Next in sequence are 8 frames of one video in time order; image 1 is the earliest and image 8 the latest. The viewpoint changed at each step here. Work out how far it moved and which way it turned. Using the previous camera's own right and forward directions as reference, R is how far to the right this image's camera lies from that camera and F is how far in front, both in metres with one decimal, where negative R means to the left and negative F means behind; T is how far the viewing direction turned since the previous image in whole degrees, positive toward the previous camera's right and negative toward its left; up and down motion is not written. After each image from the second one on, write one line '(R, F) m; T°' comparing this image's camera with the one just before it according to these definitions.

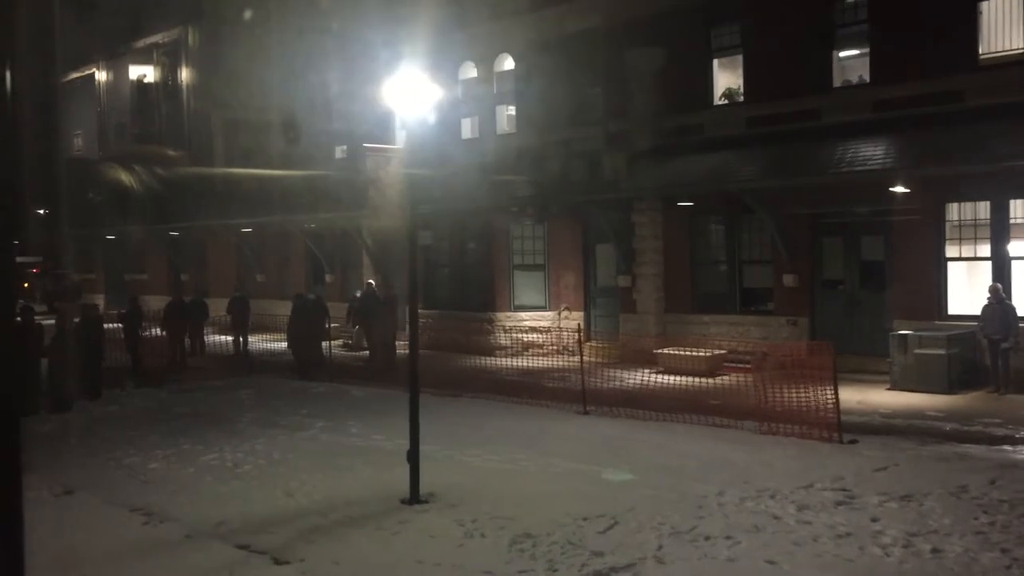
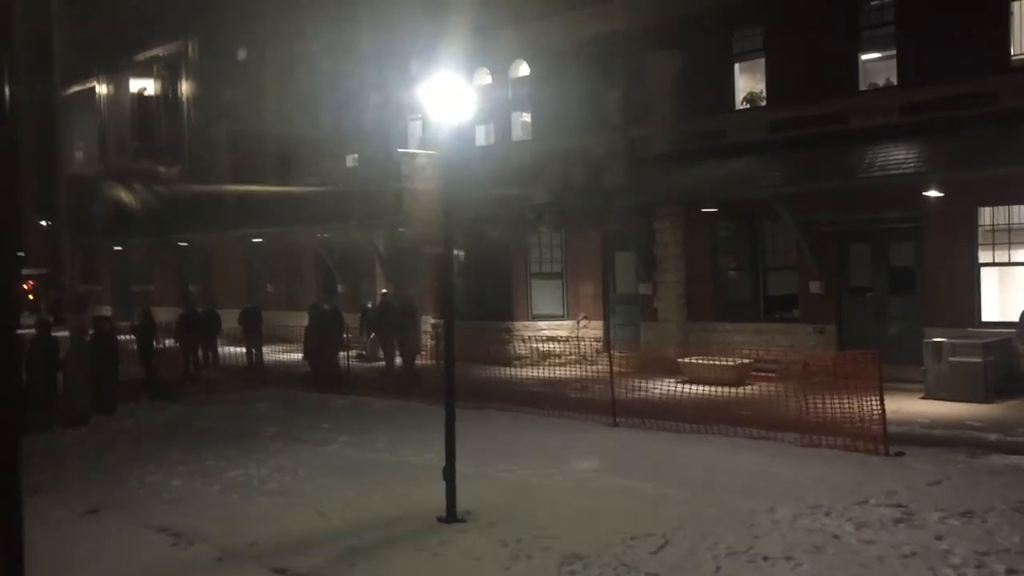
(-0.3, +0.3) m; 0°
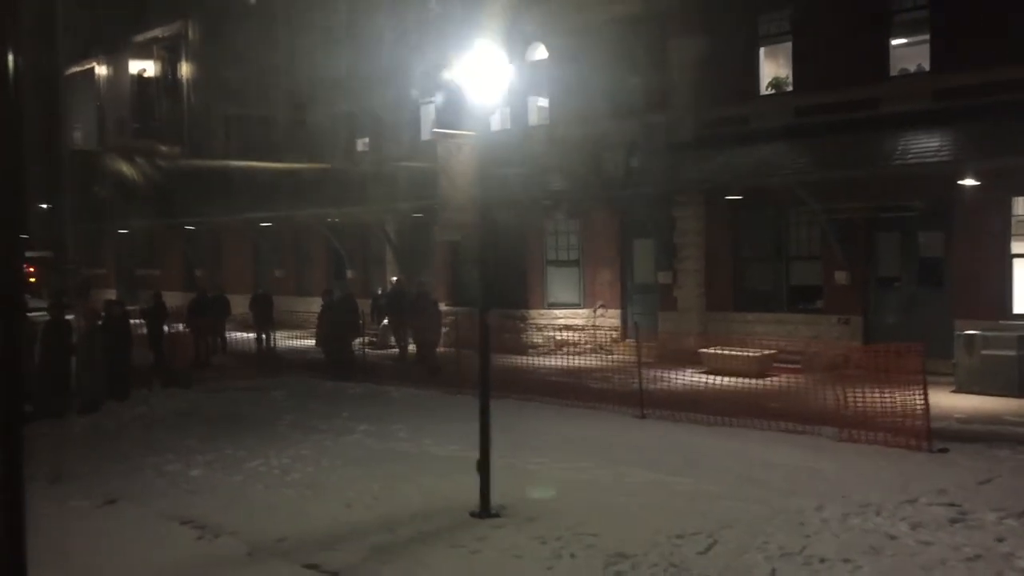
(-0.3, +0.3) m; 0°
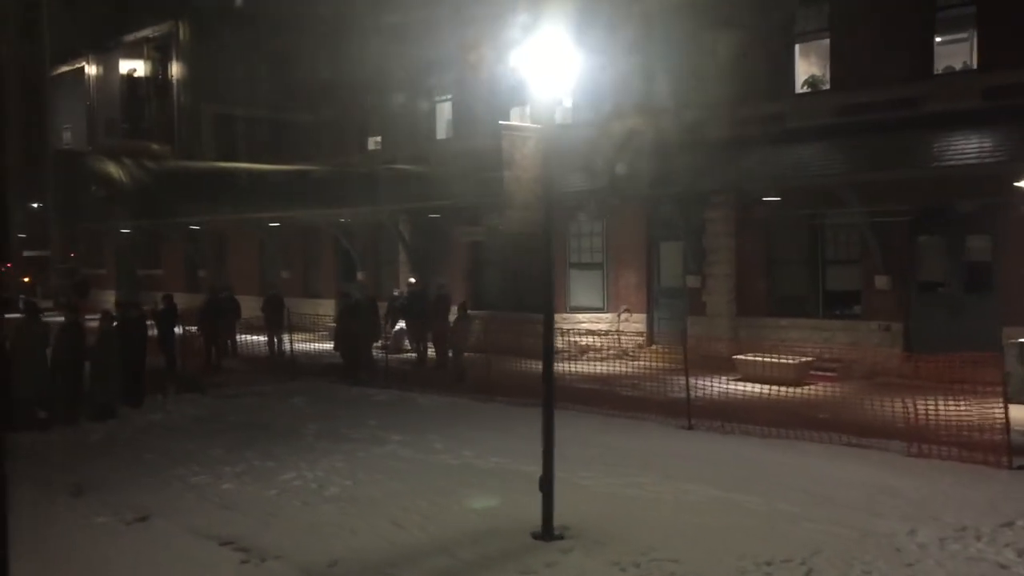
(-0.6, +0.6) m; 0°
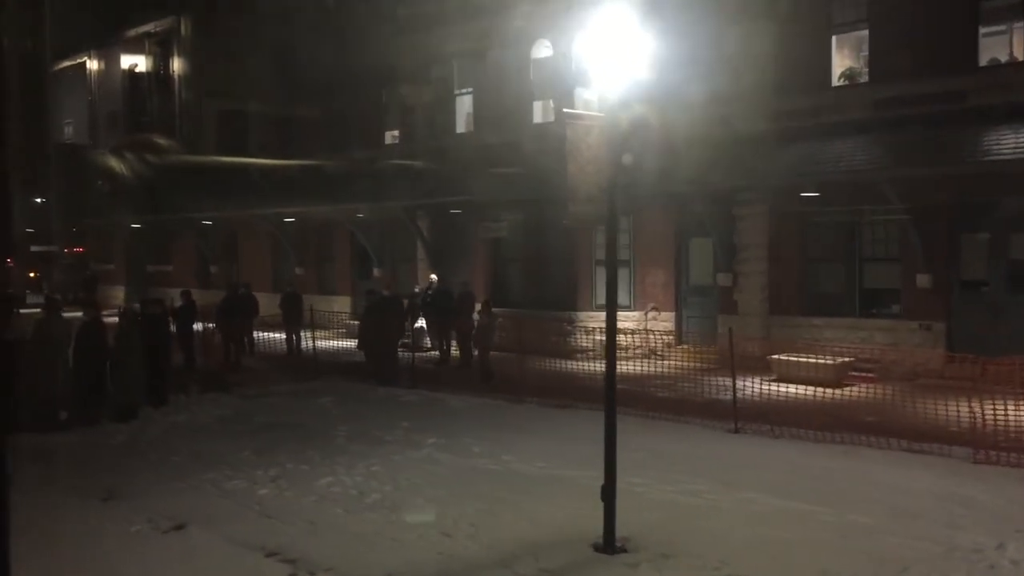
(-0.4, +0.4) m; 0°
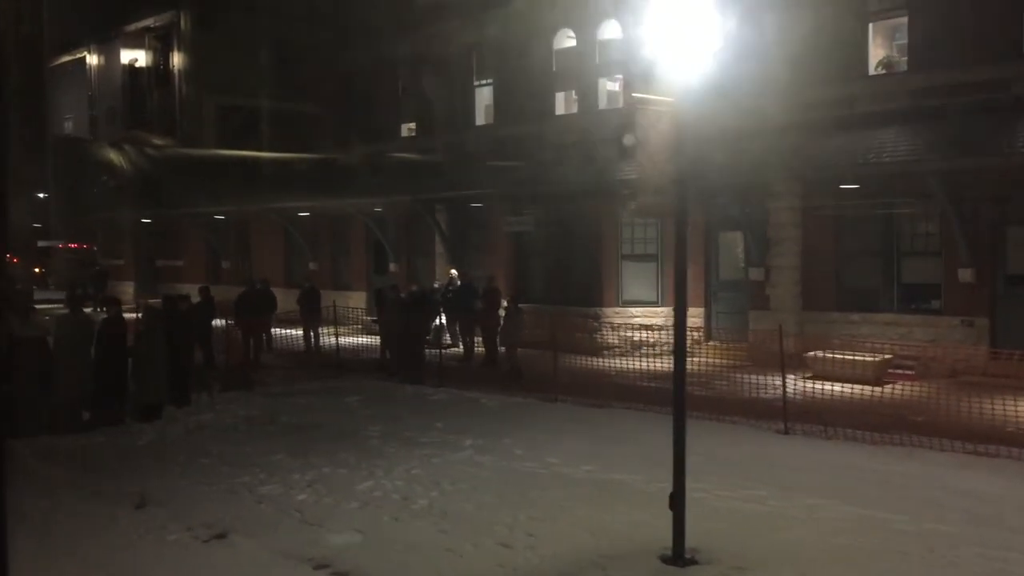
(-0.4, +0.4) m; 0°
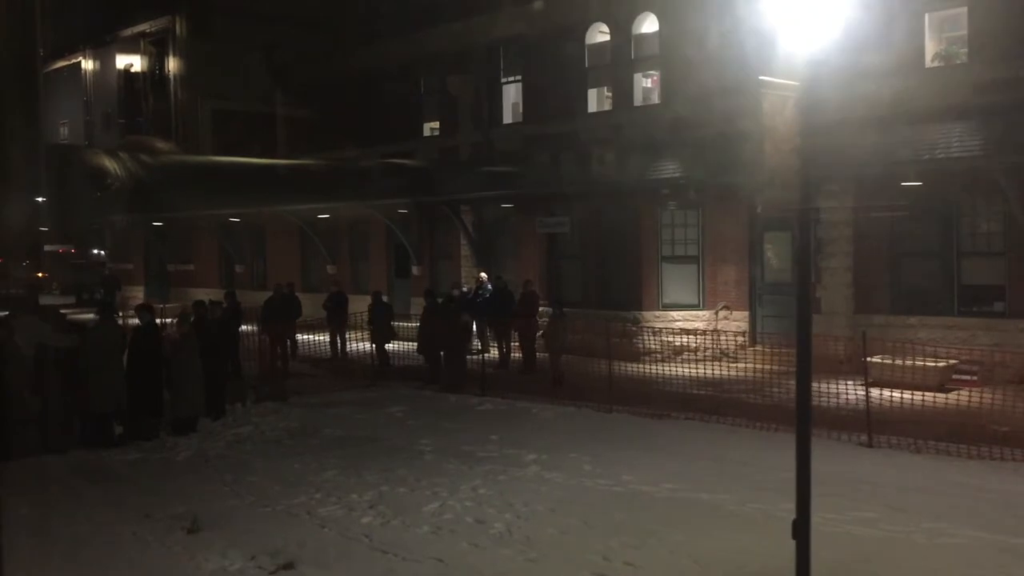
(-0.7, +0.7) m; 0°
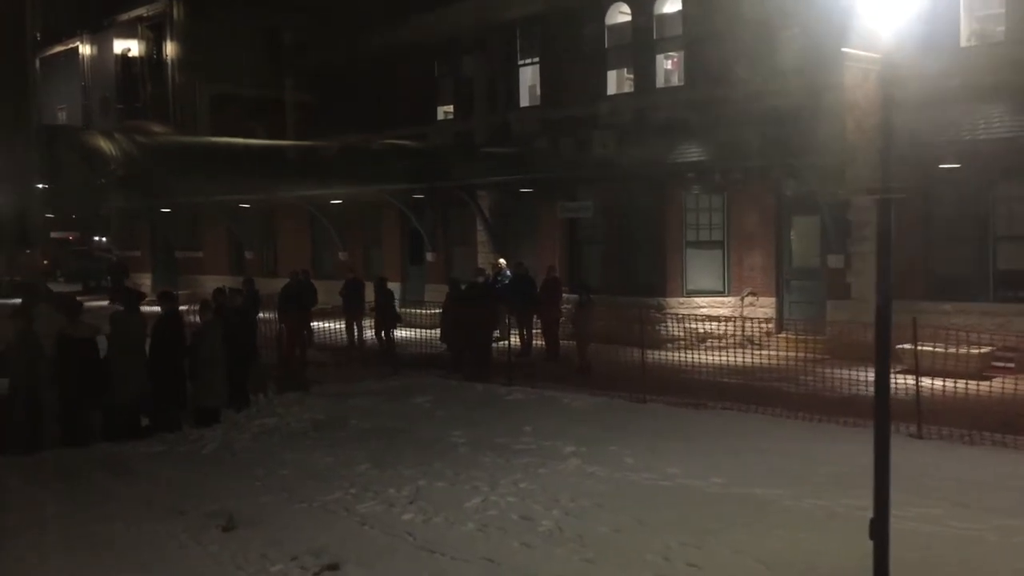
(-0.4, +0.3) m; 0°
